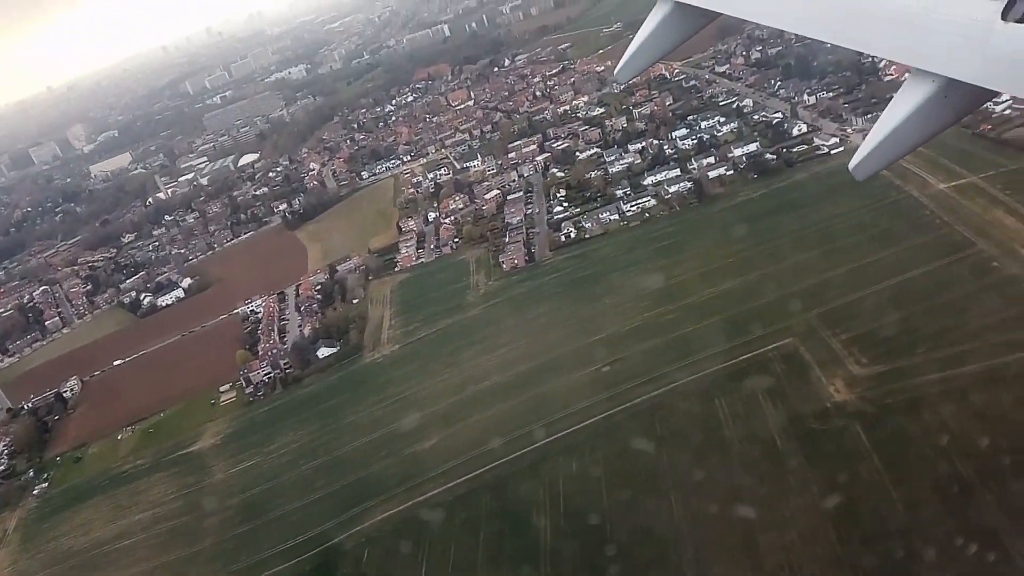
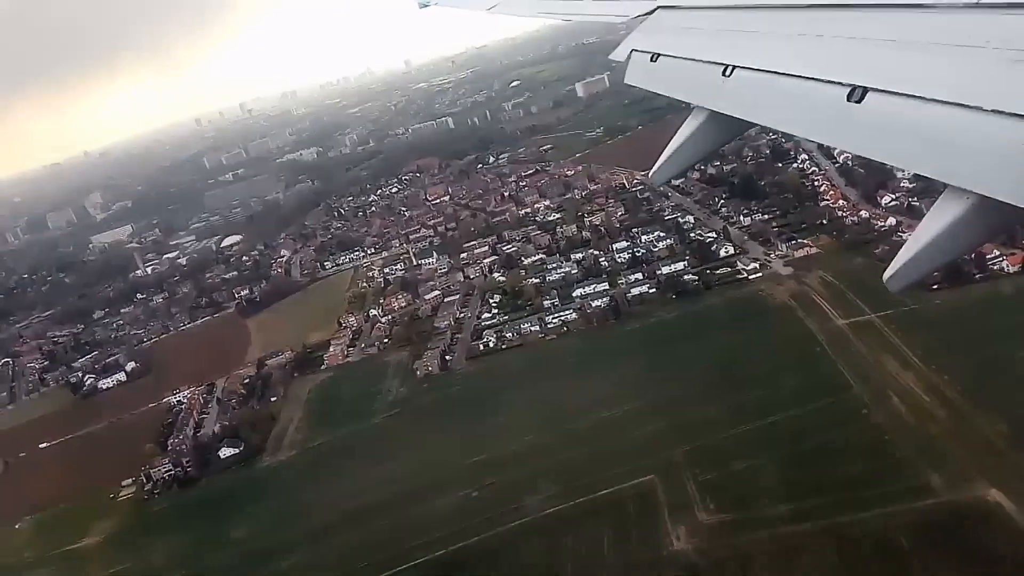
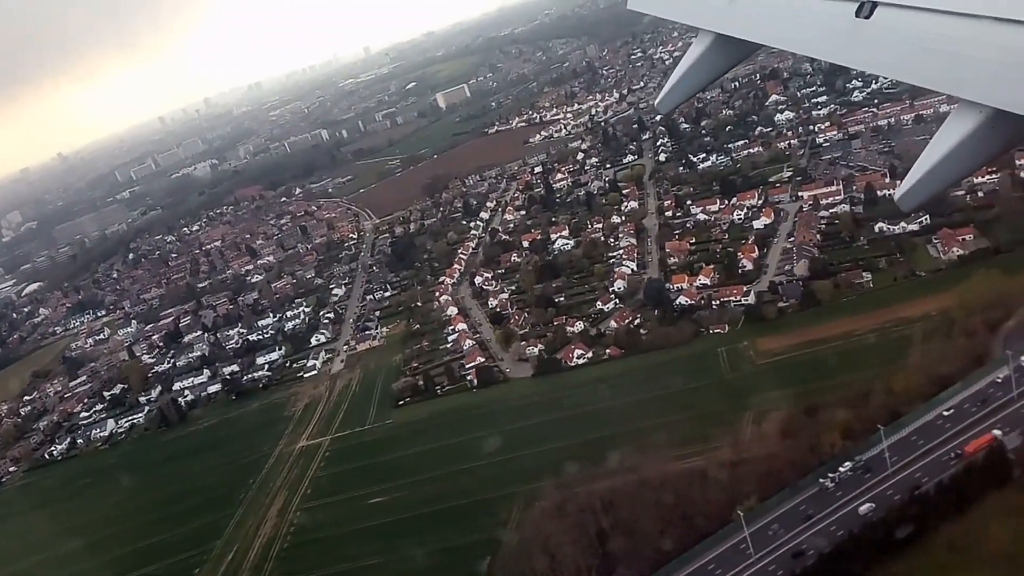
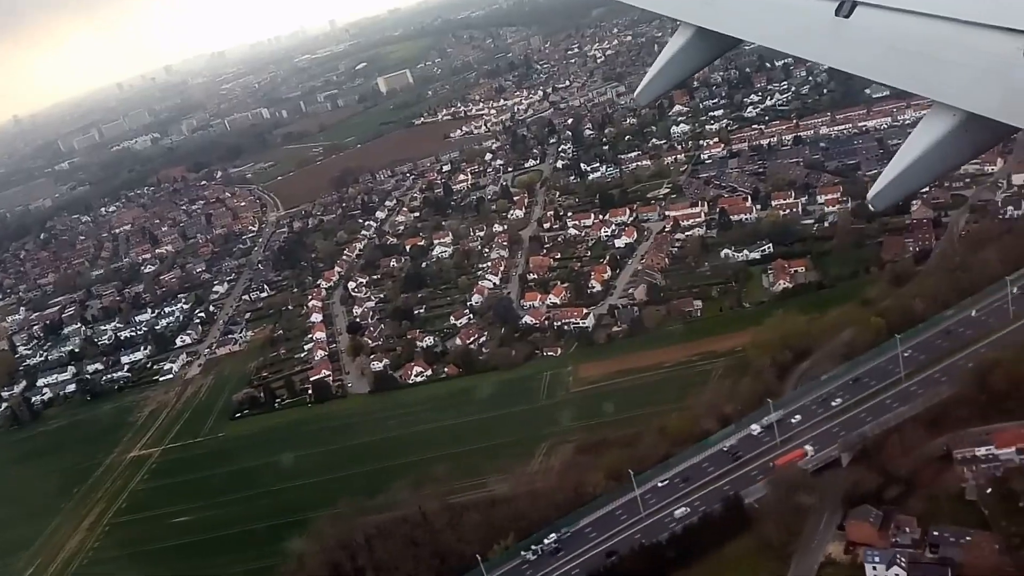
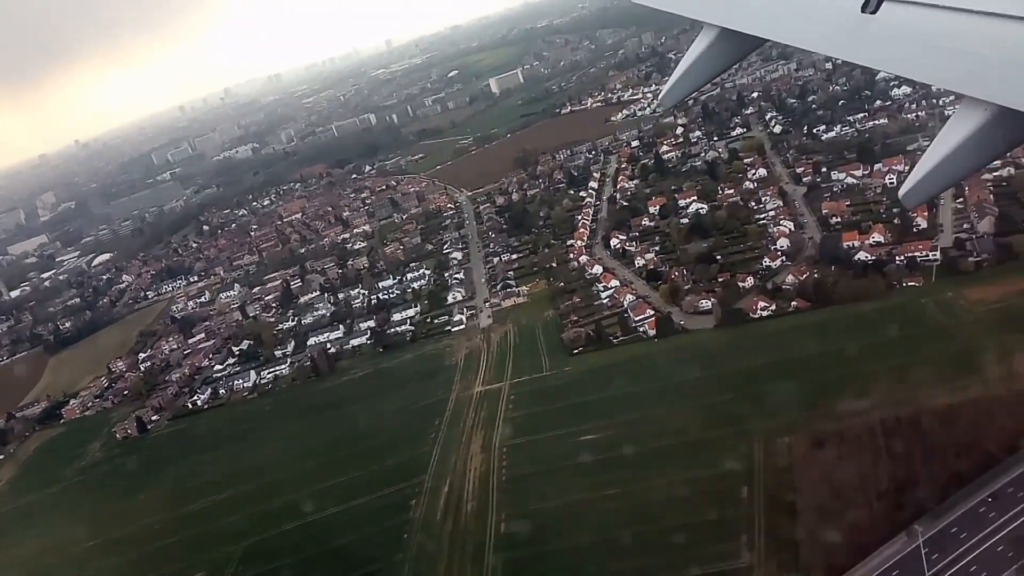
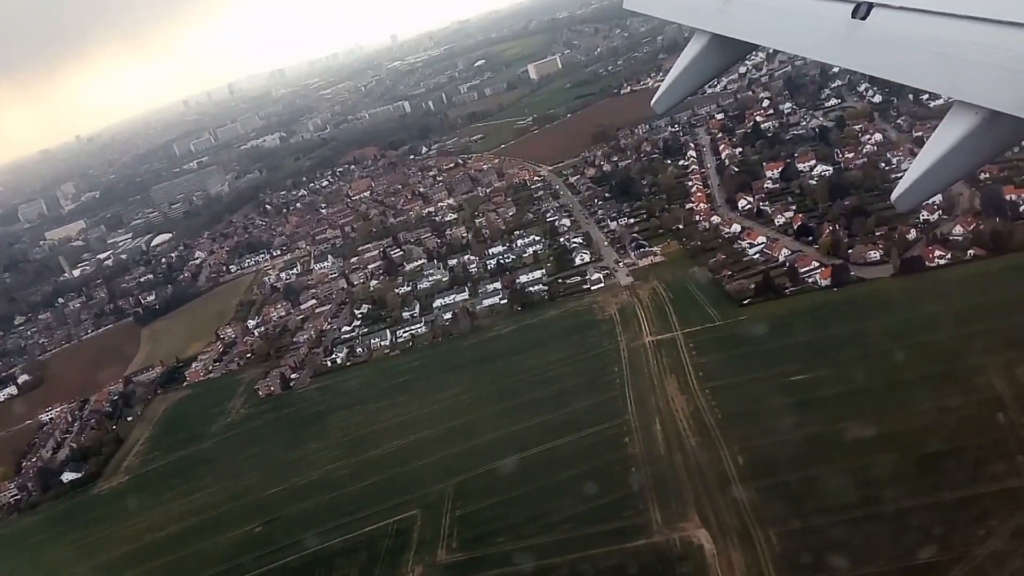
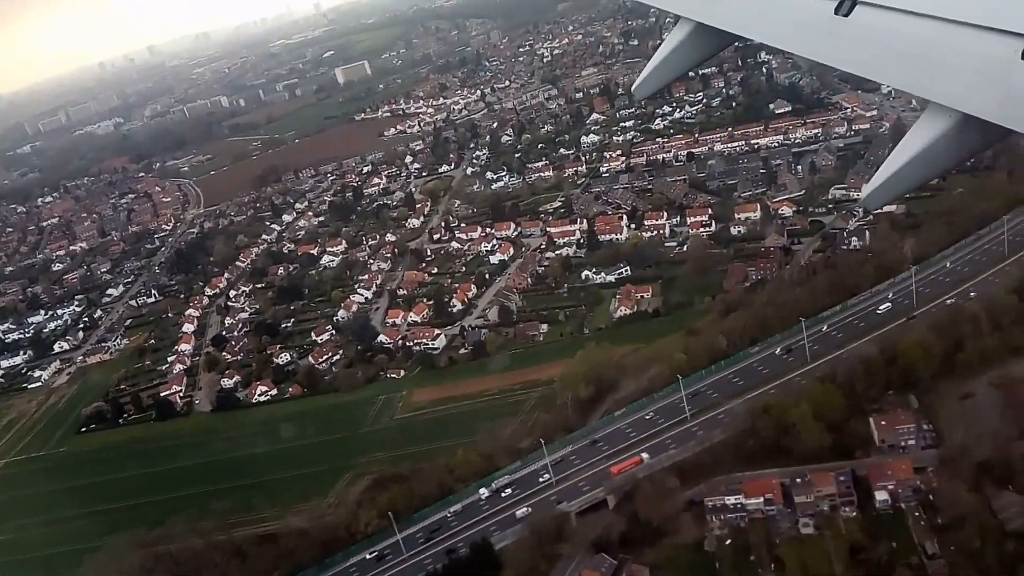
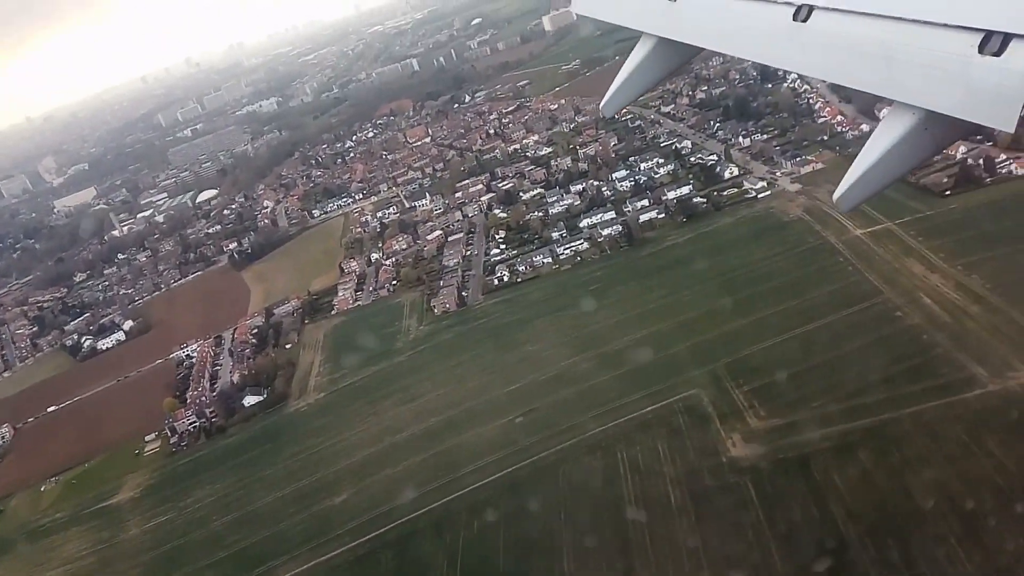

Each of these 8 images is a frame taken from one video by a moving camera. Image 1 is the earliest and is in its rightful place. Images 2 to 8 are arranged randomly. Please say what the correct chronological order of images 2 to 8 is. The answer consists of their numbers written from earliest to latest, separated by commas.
8, 2, 6, 5, 3, 4, 7
